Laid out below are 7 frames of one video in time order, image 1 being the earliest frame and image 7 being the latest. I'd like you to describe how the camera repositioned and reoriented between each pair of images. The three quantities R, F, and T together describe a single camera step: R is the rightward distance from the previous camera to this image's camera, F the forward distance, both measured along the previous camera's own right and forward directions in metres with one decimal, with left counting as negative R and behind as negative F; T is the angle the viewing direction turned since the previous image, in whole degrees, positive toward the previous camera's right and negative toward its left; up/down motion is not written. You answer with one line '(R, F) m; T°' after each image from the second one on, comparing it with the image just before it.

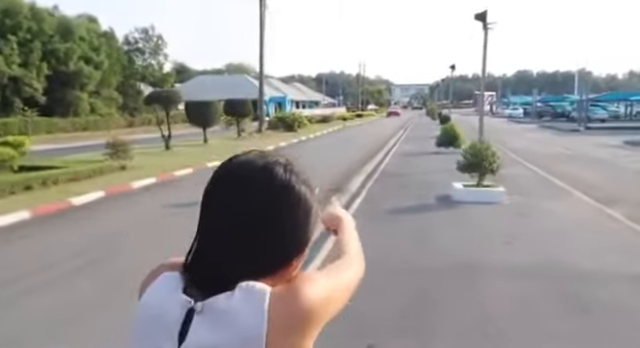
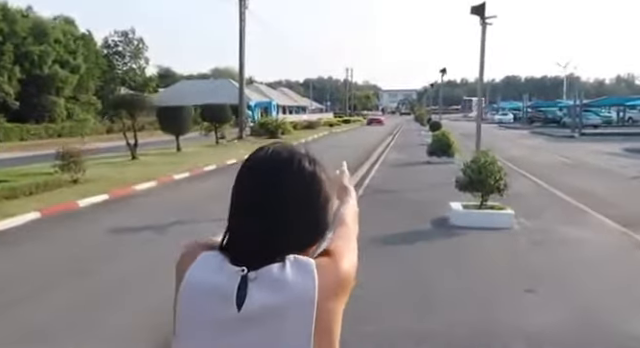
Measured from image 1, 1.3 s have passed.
(+0.2, +1.0) m; +1°
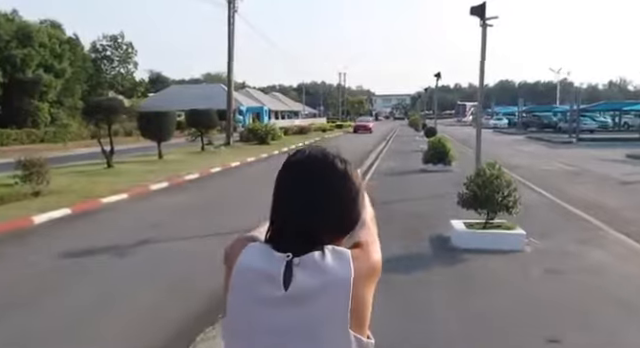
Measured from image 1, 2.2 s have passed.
(+0.1, +0.7) m; +1°
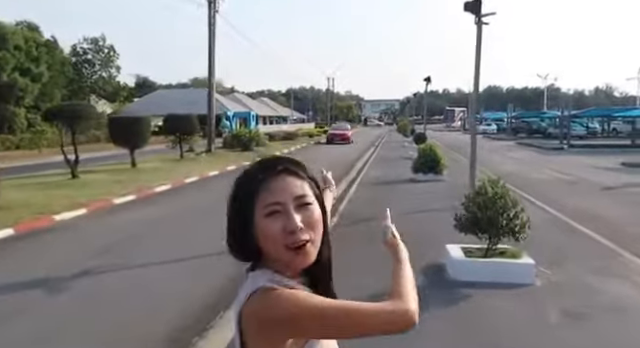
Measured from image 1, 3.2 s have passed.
(+0.1, +0.7) m; +1°
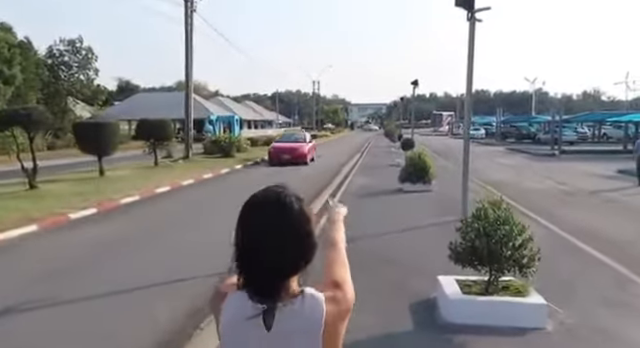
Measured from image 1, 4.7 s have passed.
(+0.1, +0.7) m; +2°
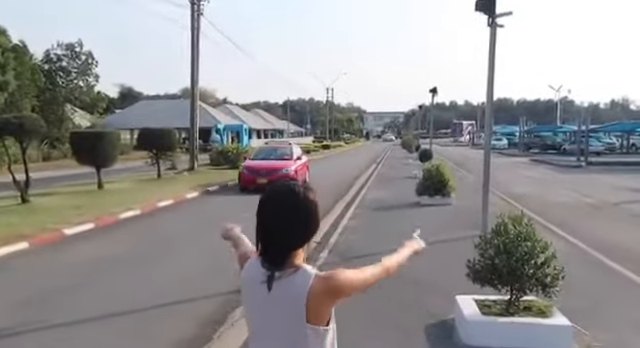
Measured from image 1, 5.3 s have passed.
(+0.2, +0.7) m; -2°
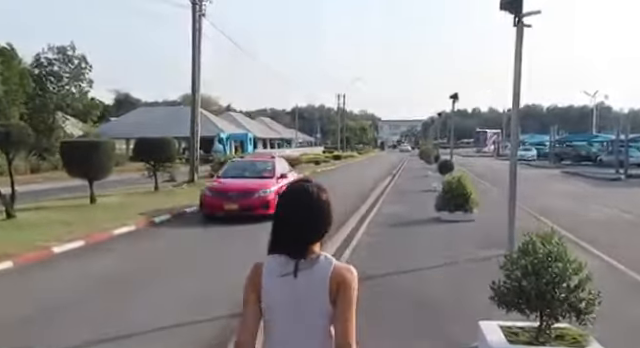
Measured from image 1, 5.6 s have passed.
(+0.4, +1.1) m; -3°
